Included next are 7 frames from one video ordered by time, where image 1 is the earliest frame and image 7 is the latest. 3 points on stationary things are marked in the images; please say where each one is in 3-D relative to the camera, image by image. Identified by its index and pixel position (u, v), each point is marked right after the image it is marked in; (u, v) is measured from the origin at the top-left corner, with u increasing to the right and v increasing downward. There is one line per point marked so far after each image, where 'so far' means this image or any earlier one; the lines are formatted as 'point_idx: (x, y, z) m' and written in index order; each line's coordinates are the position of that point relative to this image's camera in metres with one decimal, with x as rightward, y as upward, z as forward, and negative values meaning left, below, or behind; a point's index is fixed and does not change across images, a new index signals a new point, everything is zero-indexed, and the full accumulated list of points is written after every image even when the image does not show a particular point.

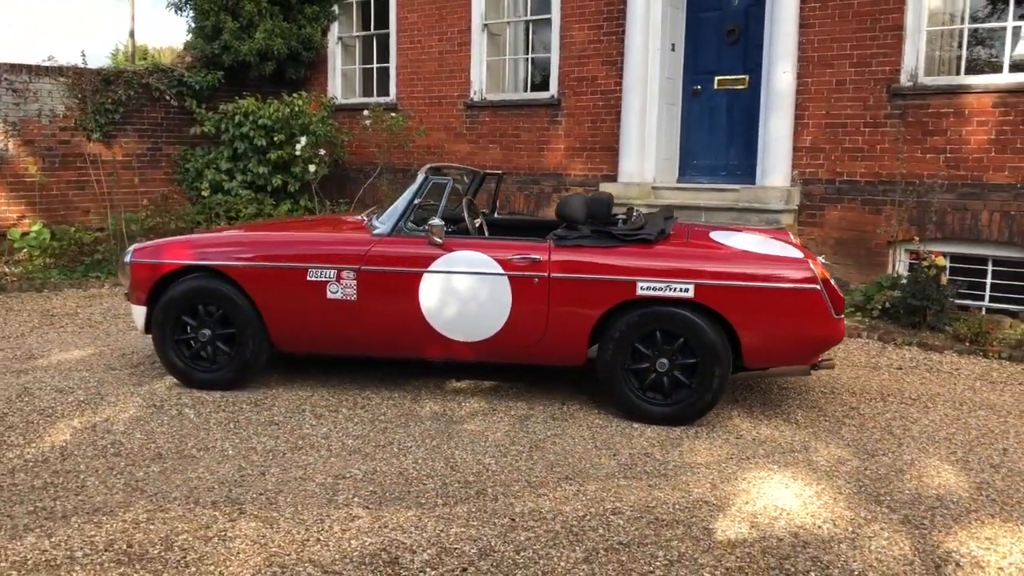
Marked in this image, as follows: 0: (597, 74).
0: (+0.9, +2.1, +9.6) m
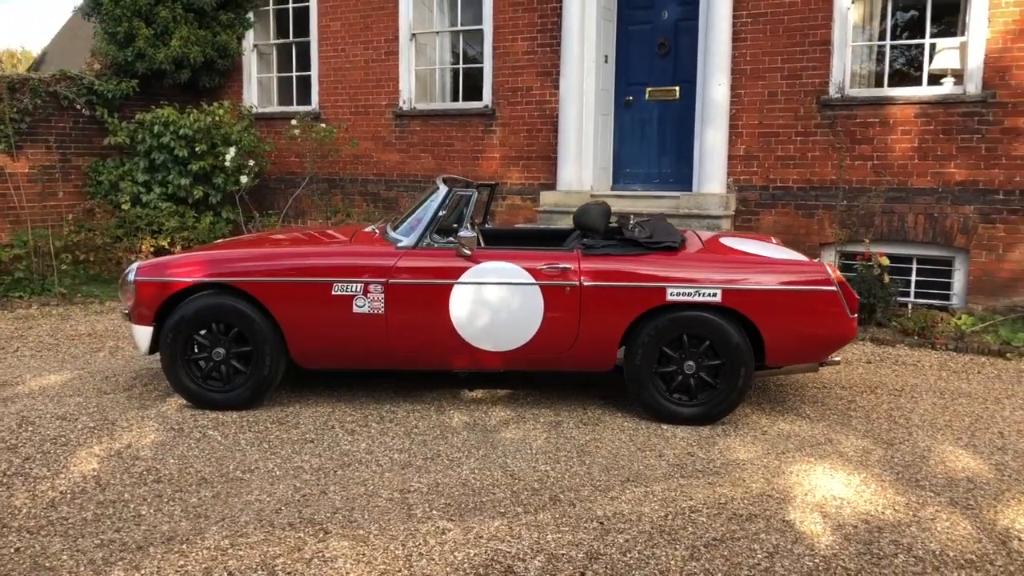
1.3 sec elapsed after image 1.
0: (+0.2, +2.1, +9.8) m
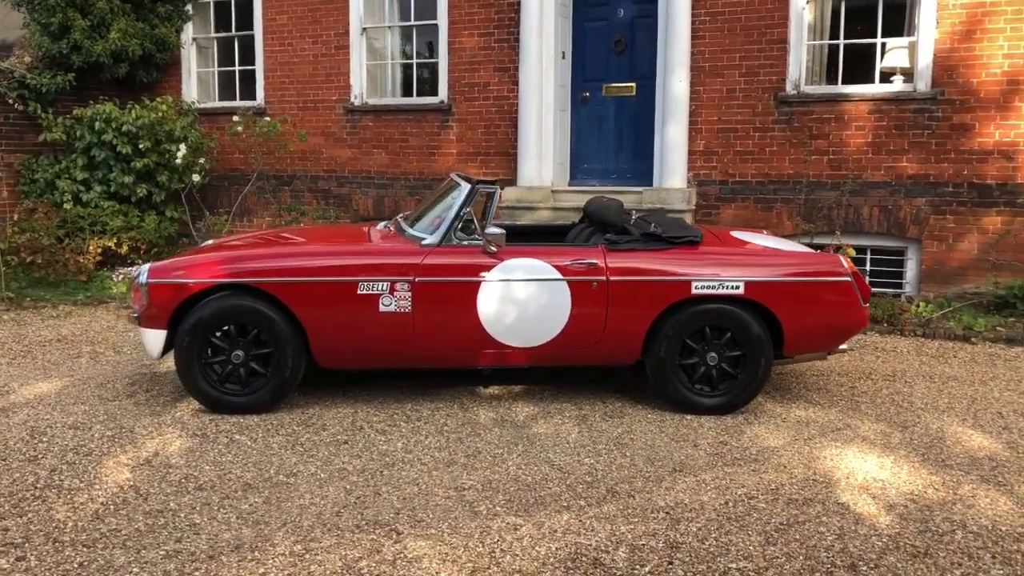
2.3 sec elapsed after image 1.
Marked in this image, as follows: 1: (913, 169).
0: (-0.2, +2.1, +9.8) m
1: (+3.4, +1.0, +8.3) m
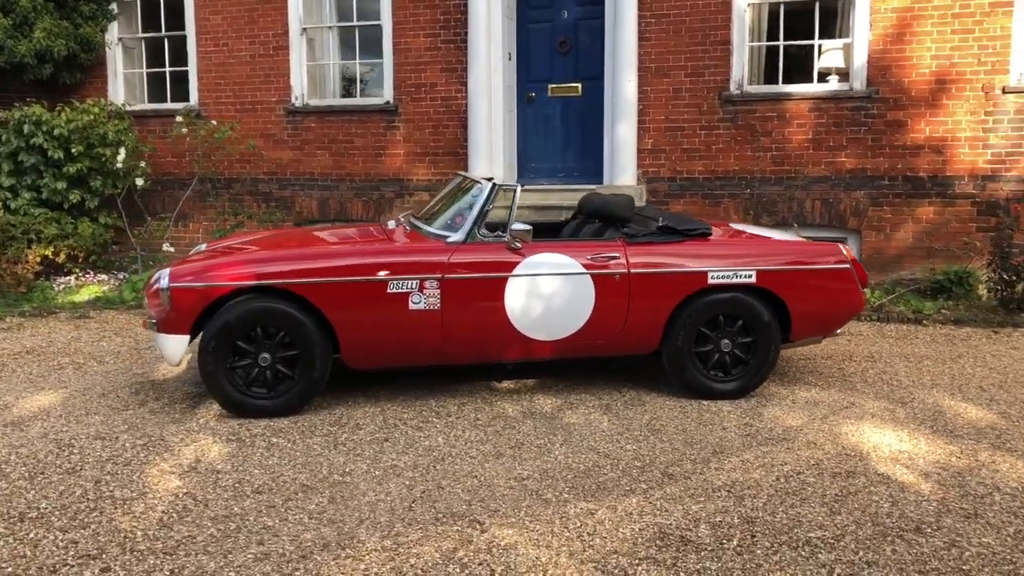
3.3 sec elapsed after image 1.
0: (-0.8, +2.1, +9.8) m
1: (+3.1, +1.1, +8.7) m
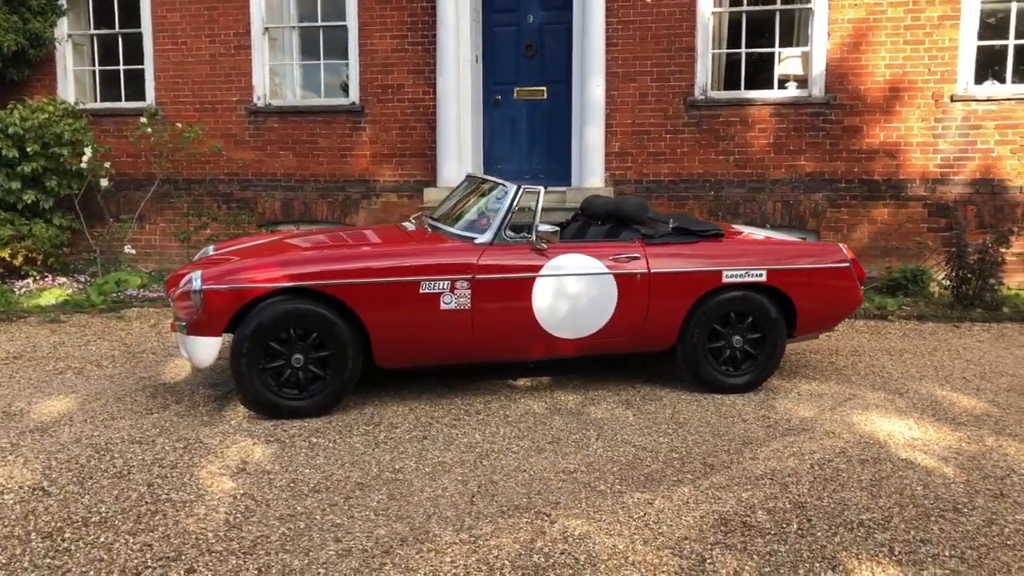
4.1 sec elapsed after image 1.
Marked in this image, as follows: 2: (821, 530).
0: (-1.1, +2.1, +9.8) m
1: (+2.8, +1.1, +9.1) m
2: (+1.1, -0.9, +3.4) m
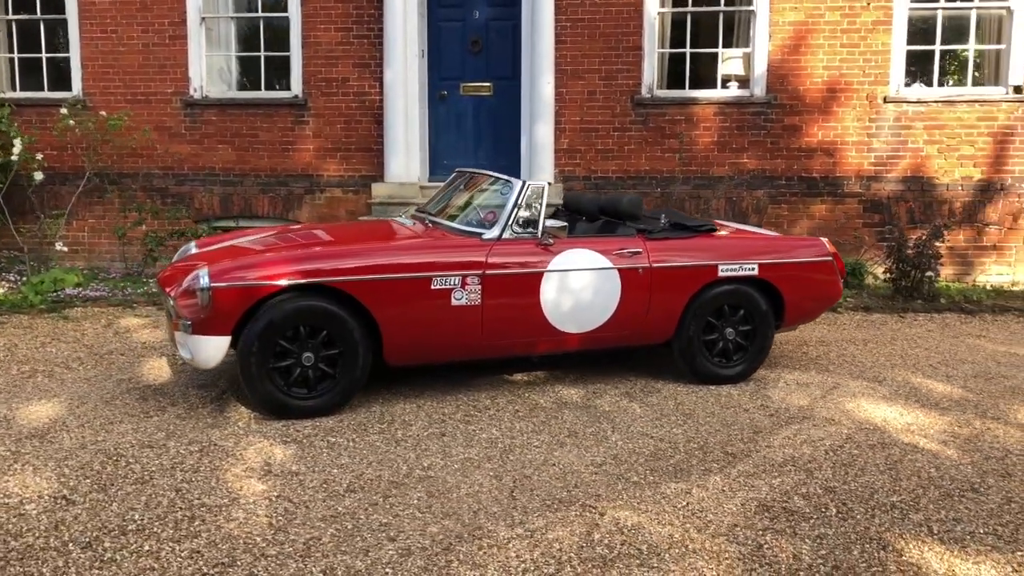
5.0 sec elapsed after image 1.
0: (-1.6, +2.1, +9.7) m
1: (+2.3, +1.2, +9.4) m
2: (+1.3, -0.8, +3.6) m
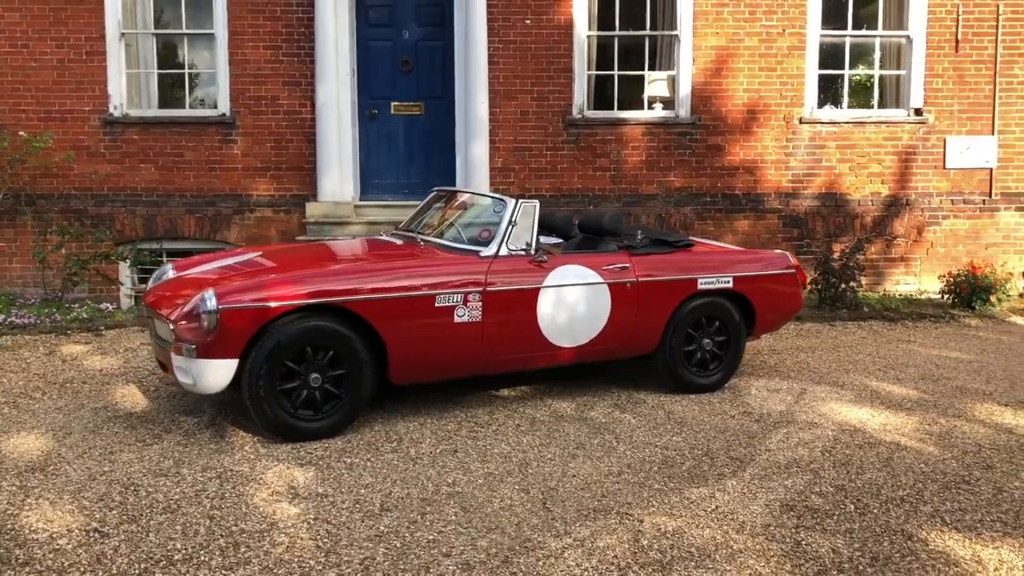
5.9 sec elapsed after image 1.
0: (-2.3, +1.9, +9.6) m
1: (+1.7, +1.1, +9.8) m
2: (+1.4, -0.9, +3.8) m
